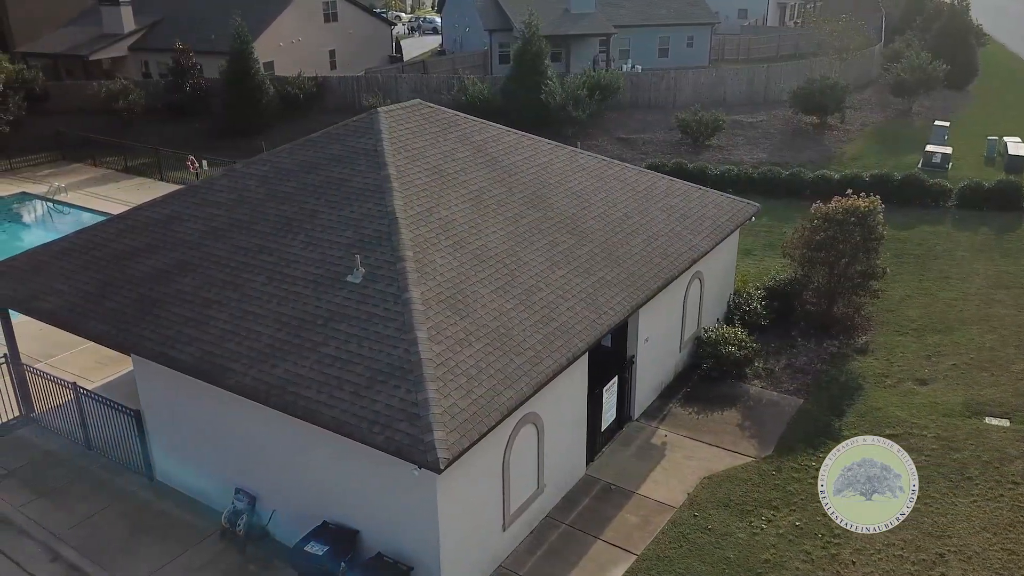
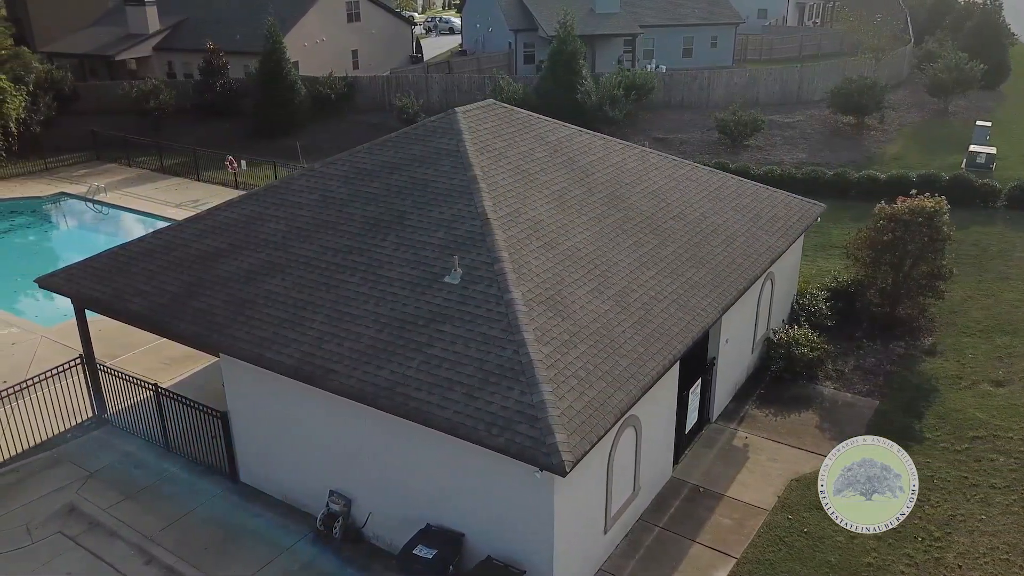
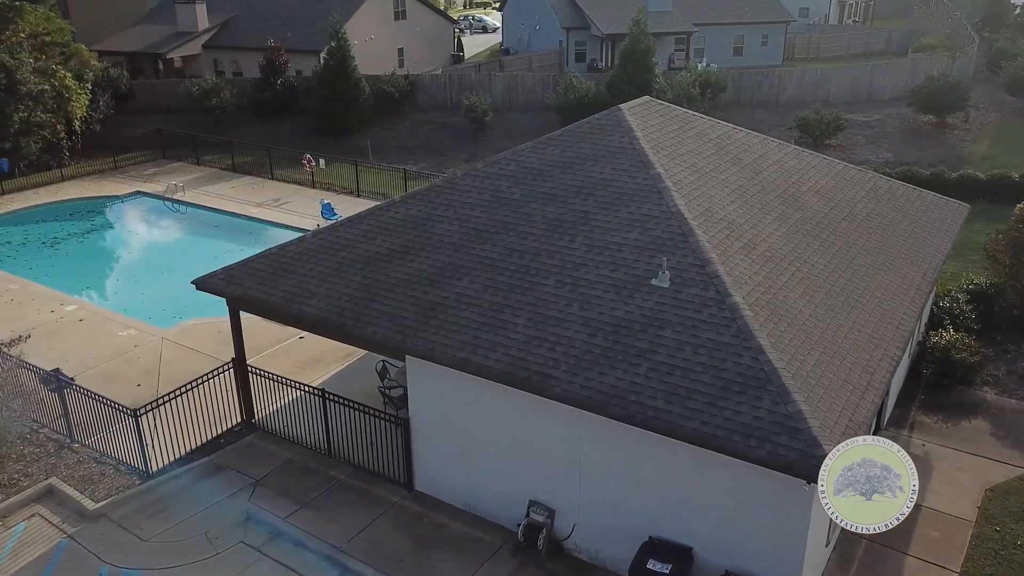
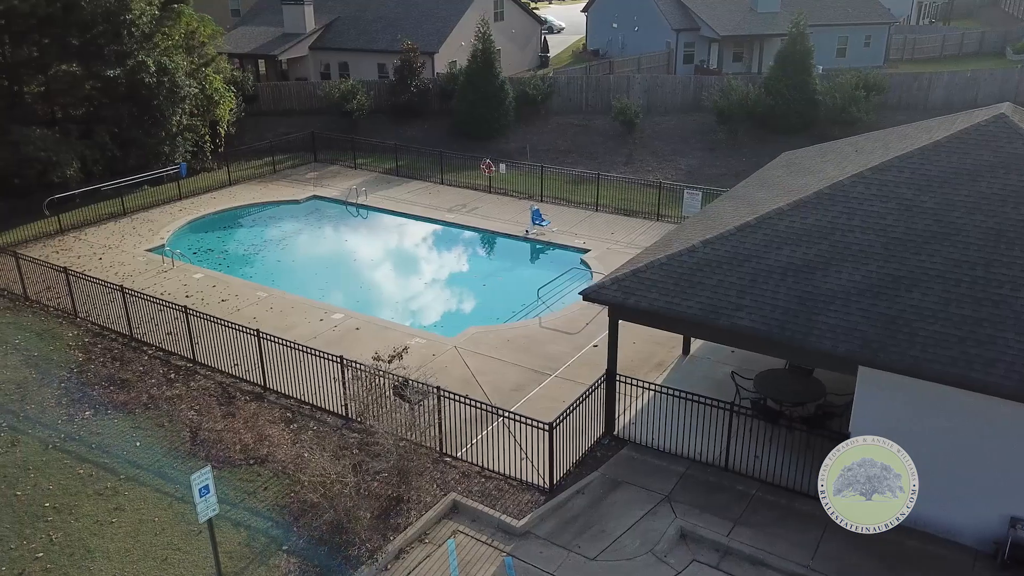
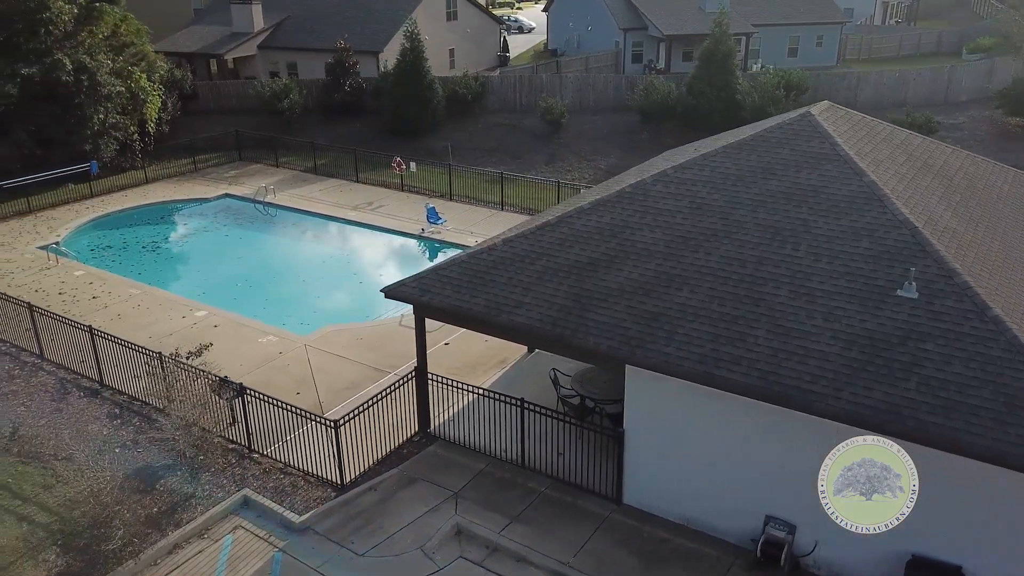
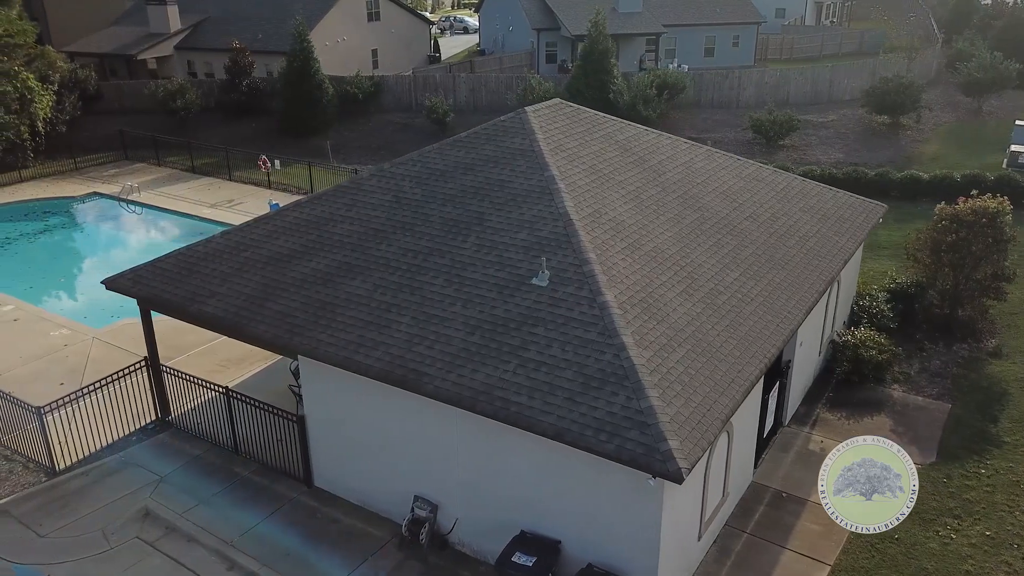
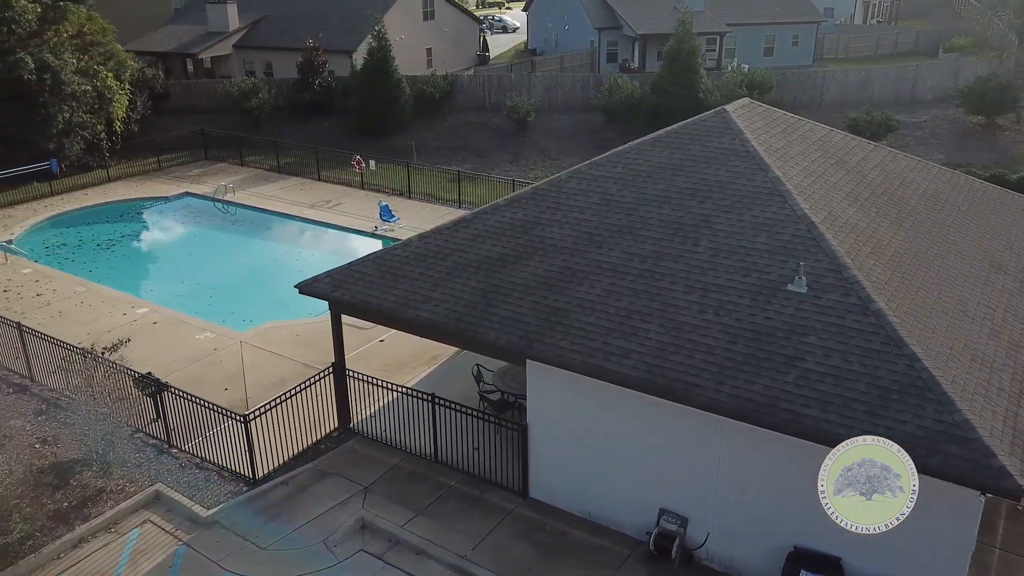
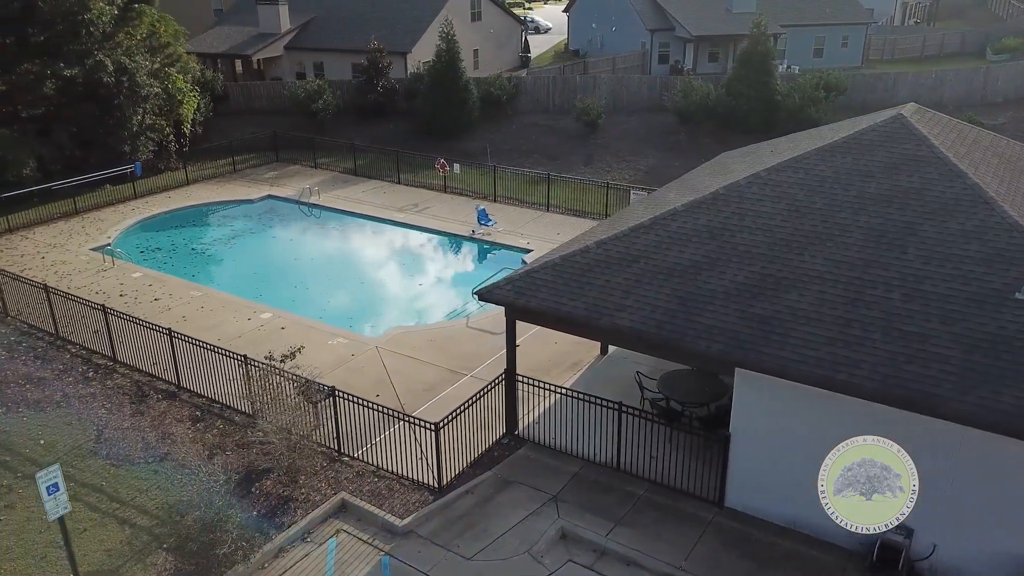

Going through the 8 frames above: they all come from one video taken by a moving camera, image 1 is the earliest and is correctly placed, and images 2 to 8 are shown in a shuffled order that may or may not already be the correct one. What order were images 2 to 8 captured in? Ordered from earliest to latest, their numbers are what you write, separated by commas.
2, 6, 3, 7, 5, 8, 4
